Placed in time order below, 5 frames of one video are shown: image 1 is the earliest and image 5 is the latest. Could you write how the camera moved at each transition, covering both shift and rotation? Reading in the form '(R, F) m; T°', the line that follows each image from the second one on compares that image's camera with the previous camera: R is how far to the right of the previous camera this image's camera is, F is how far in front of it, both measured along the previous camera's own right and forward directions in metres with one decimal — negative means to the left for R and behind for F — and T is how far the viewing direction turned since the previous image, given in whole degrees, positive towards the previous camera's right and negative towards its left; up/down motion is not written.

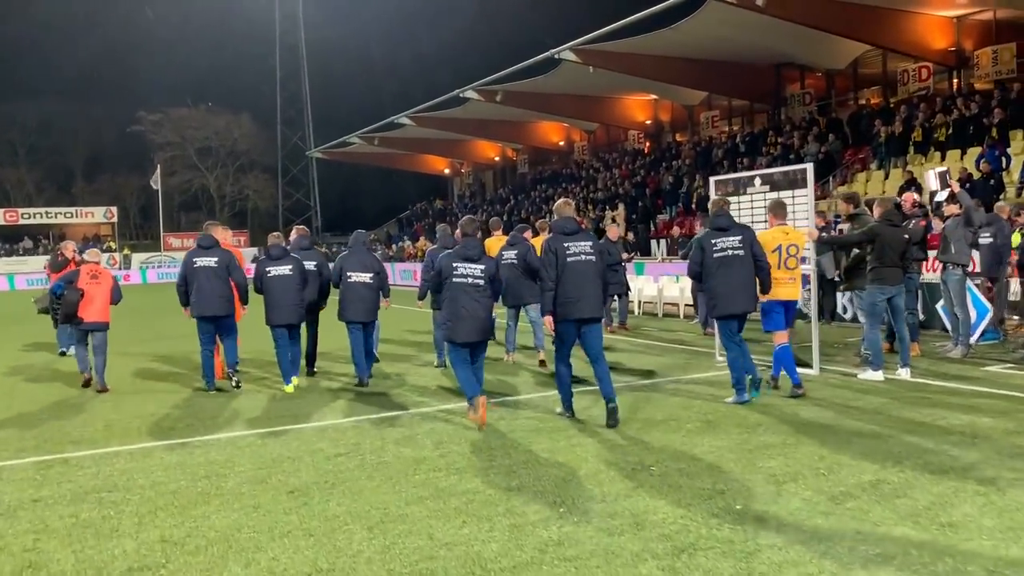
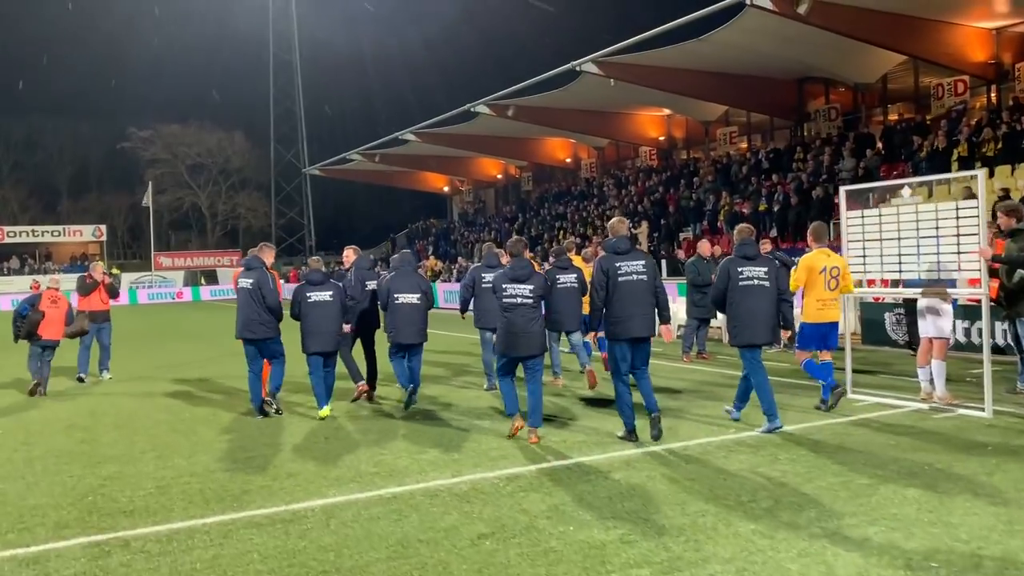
(-0.8, +1.0) m; +1°
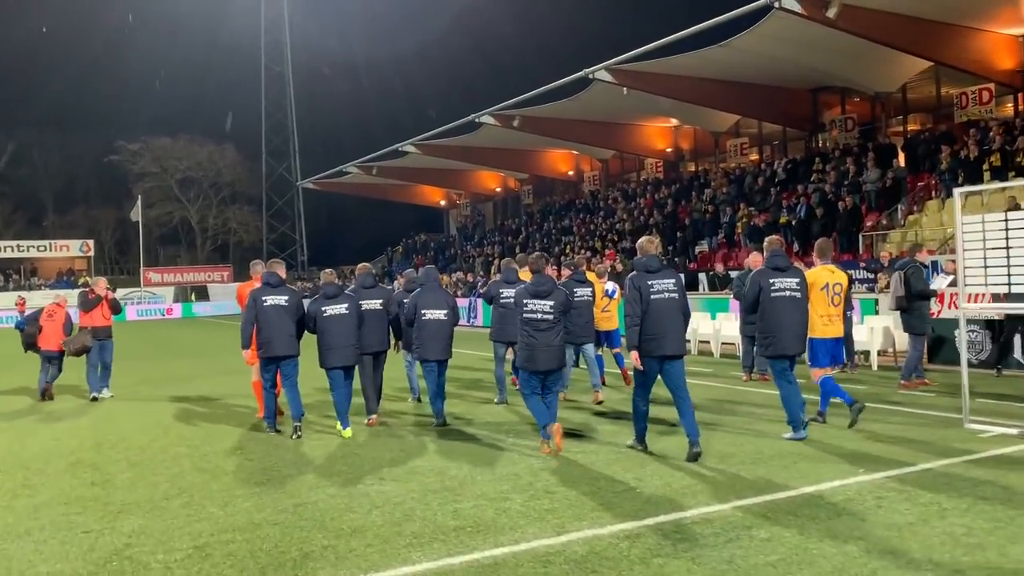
(-0.5, +0.8) m; +1°
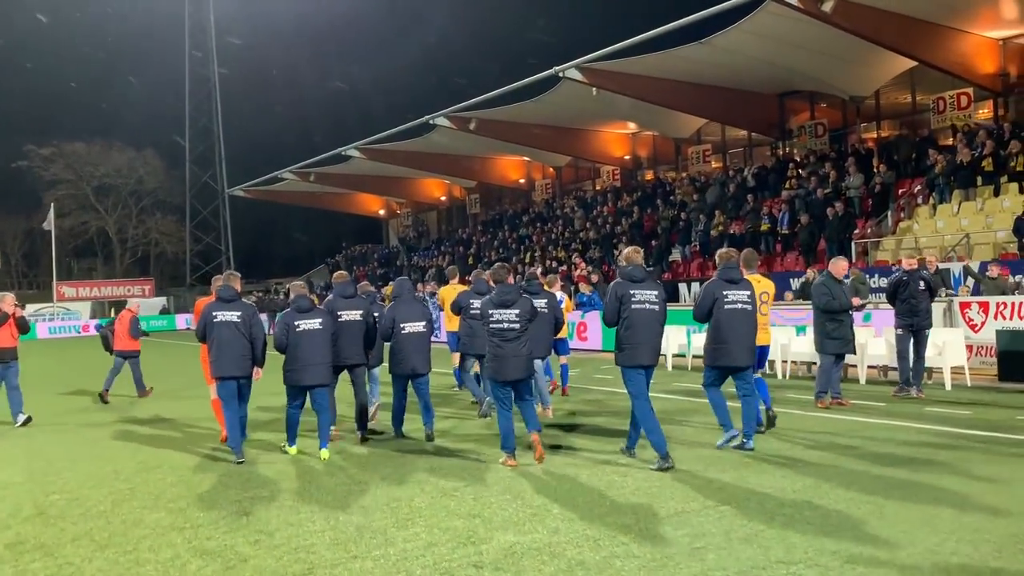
(-0.9, +1.4) m; +5°
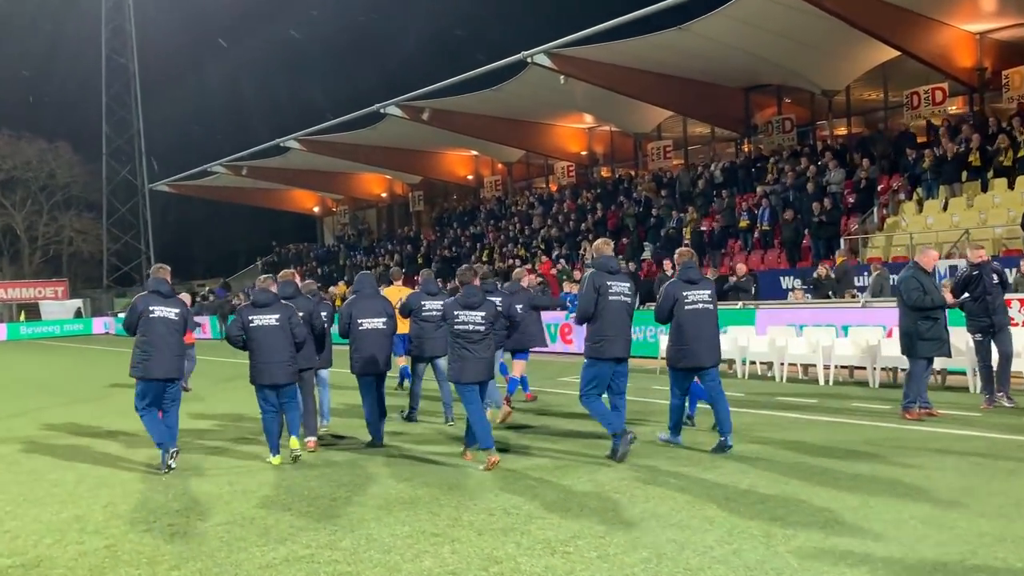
(-0.8, +1.2) m; +5°
